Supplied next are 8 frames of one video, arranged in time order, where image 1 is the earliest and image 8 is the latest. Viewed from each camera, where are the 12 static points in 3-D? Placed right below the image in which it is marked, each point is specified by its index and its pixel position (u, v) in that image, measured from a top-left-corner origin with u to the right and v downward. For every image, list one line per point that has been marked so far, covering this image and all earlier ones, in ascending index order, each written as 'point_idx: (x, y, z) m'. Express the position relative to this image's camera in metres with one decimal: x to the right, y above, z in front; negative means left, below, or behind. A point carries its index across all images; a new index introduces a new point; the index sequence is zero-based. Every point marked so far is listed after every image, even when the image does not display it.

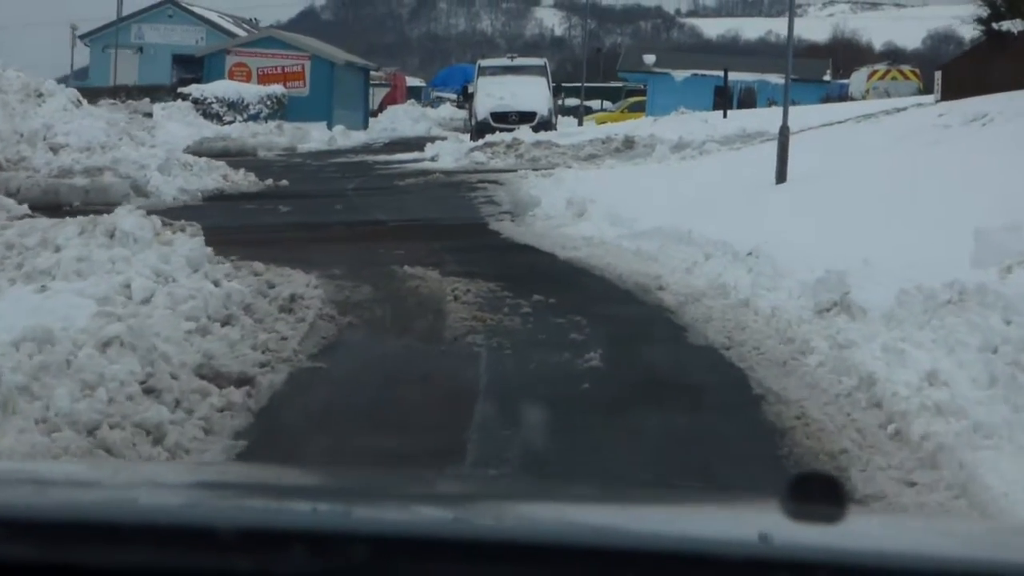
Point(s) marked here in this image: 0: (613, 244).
0: (+0.9, +0.4, +16.4) m
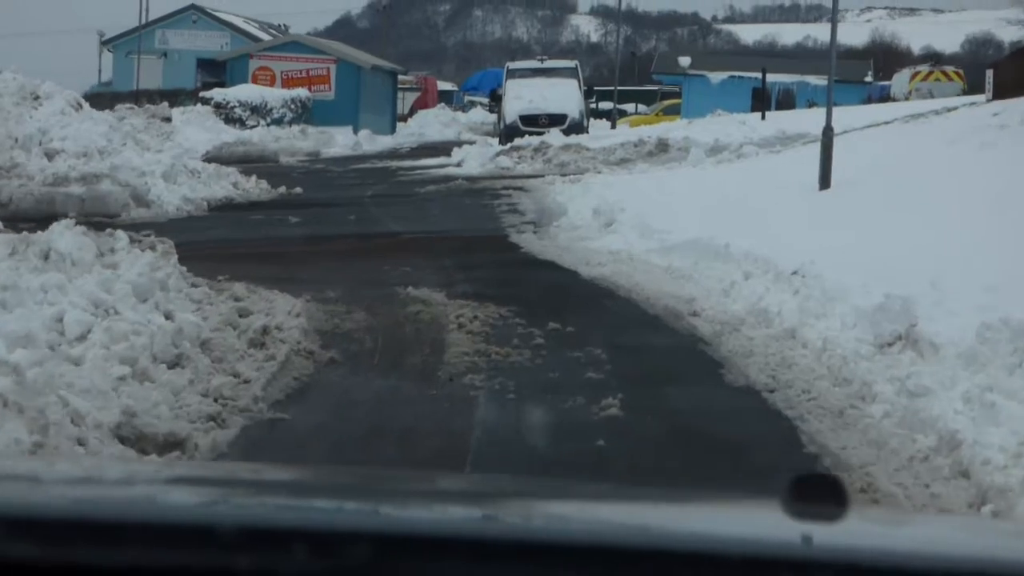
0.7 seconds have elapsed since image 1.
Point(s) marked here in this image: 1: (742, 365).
0: (+1.0, +0.2, +14.9) m
1: (+1.1, -0.4, +9.1) m
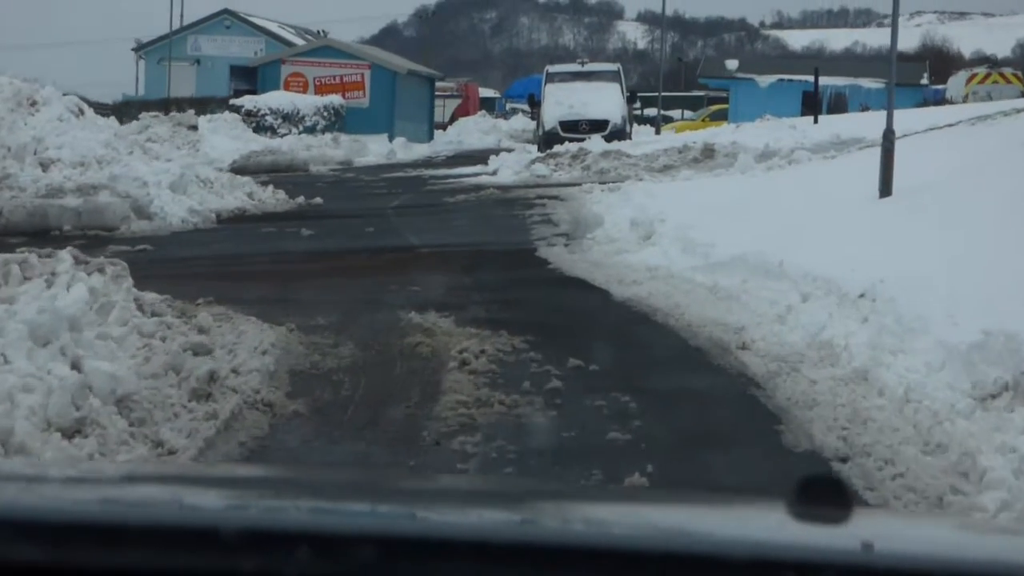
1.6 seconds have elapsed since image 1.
0: (+1.2, +0.1, +13.1) m
1: (+1.1, -0.5, +7.3) m
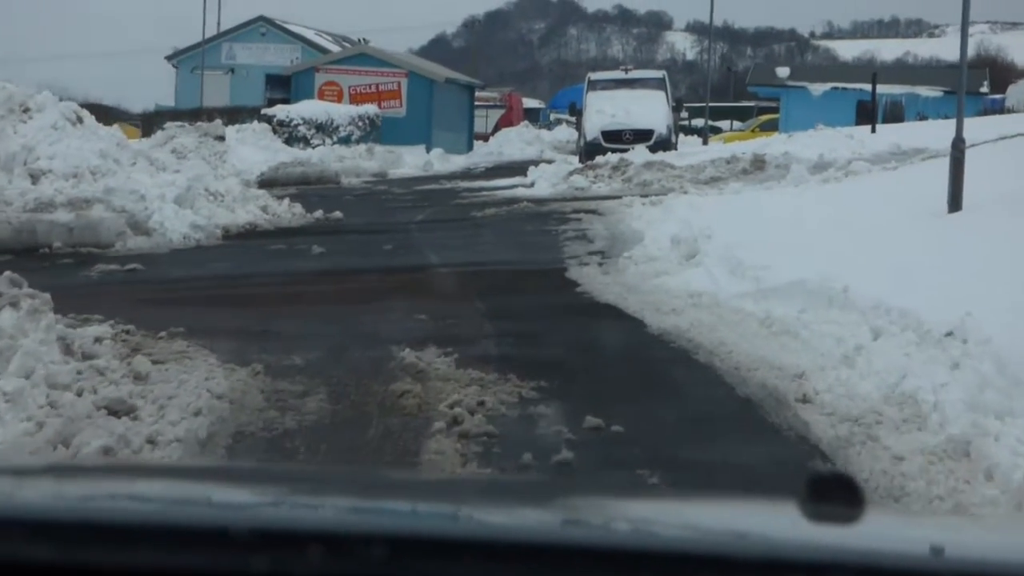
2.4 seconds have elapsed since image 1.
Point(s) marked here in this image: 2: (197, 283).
0: (+1.3, -0.1, +11.3) m
1: (+1.1, -0.7, +5.5) m
2: (-2.6, 0.0, +15.5) m
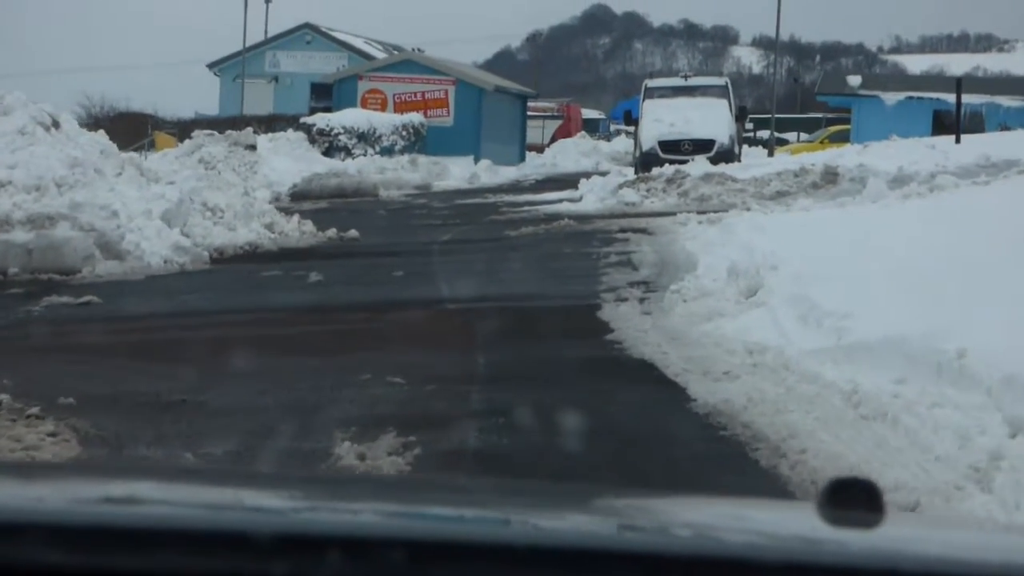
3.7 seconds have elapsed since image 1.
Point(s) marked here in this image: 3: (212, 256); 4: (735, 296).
0: (+1.3, -0.4, +8.5) m
1: (+0.9, -0.9, +2.7) m
2: (-2.4, -0.2, +12.9) m
3: (-2.8, +0.3, +17.7) m
4: (+1.4, 0.0, +12.3) m
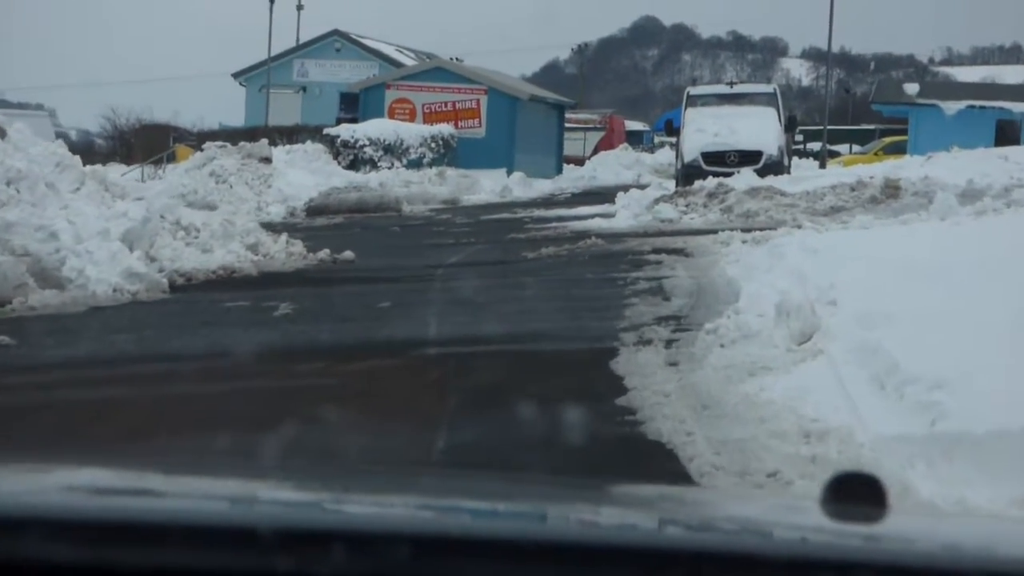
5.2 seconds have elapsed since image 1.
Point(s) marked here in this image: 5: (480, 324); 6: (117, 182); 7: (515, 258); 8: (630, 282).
0: (+1.2, -0.6, +6.0) m
1: (+0.6, -1.0, +0.2) m
2: (-2.5, -0.4, +10.5) m
3: (-2.7, 0.0, +15.3) m
4: (+1.4, -0.3, +9.8) m
5: (-0.2, -0.2, +11.9) m
6: (-3.7, +1.0, +18.0) m
7: (0.0, +0.3, +17.8) m
8: (+0.9, 0.0, +15.2) m
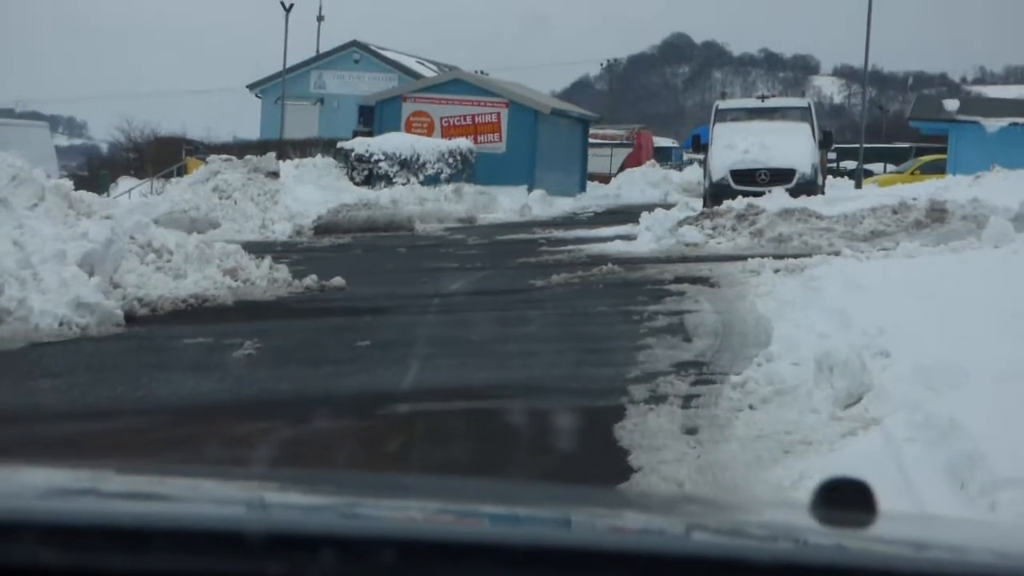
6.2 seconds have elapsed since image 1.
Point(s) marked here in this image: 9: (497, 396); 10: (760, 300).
0: (+1.0, -0.8, +4.2) m
1: (+0.4, -1.2, -1.6) m
2: (-2.5, -0.6, +8.8) m
3: (-2.7, -0.2, +13.6) m
4: (+1.3, -0.5, +8.0) m
5: (-0.2, -0.5, +10.2) m
6: (-3.6, +0.7, +16.3) m
7: (+0.1, 0.0, +16.1) m
8: (+1.0, -0.2, +13.5) m
9: (0.0, -0.5, +9.3) m
10: (+1.8, -0.1, +13.9) m
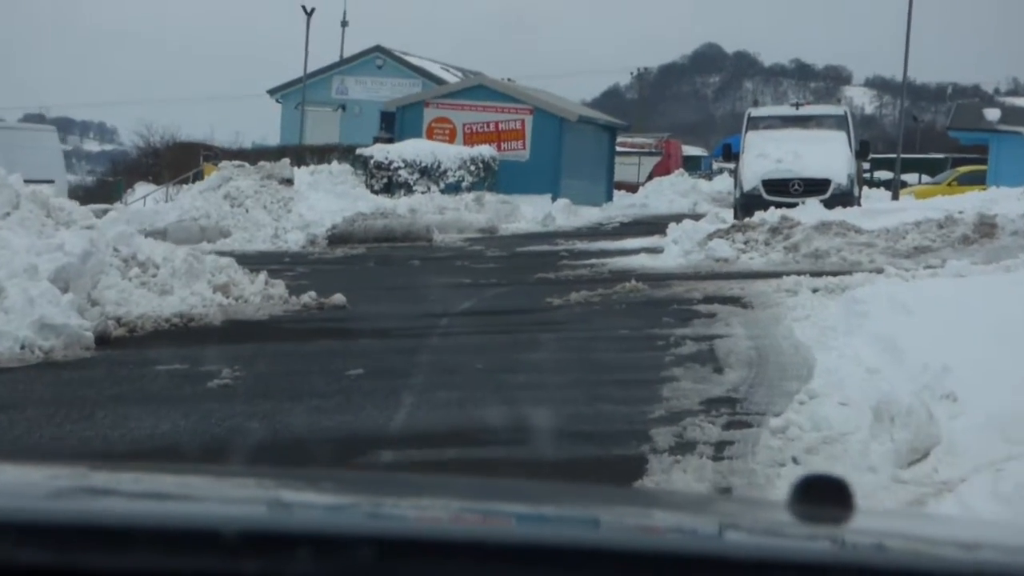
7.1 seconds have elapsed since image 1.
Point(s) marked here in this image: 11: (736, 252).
0: (+1.0, -0.9, +2.9) m
1: (+0.2, -1.2, -2.8) m
2: (-2.5, -0.7, +7.5) m
3: (-2.6, -0.3, +12.4) m
4: (+1.3, -0.6, +6.8) m
5: (-0.2, -0.6, +8.9) m
6: (-3.5, +0.6, +15.1) m
7: (+0.2, -0.1, +14.8) m
8: (+1.0, -0.4, +12.2) m
9: (0.0, -0.6, +8.1) m
10: (+1.9, -0.2, +12.6) m
11: (+2.3, +0.4, +19.4) m
